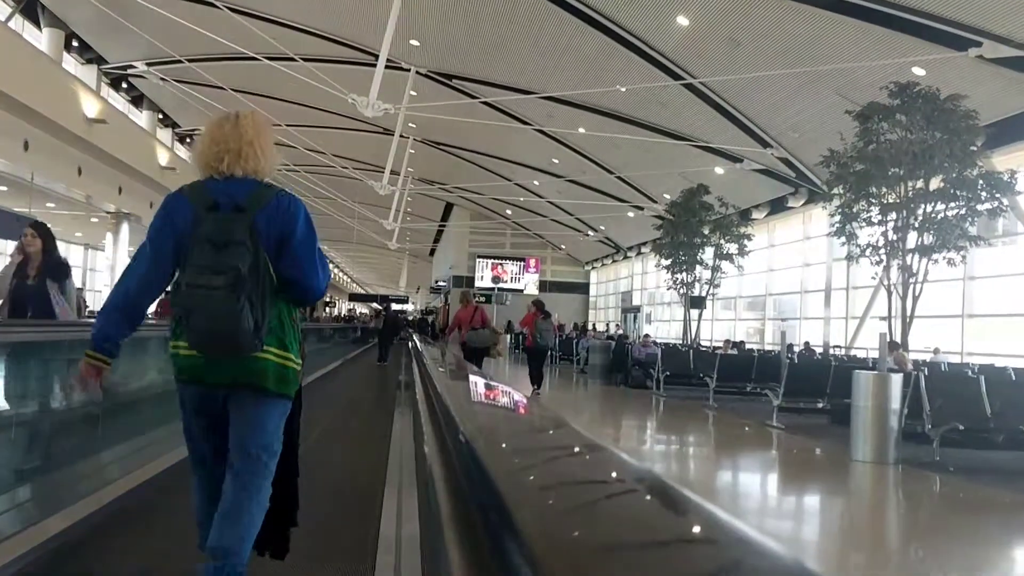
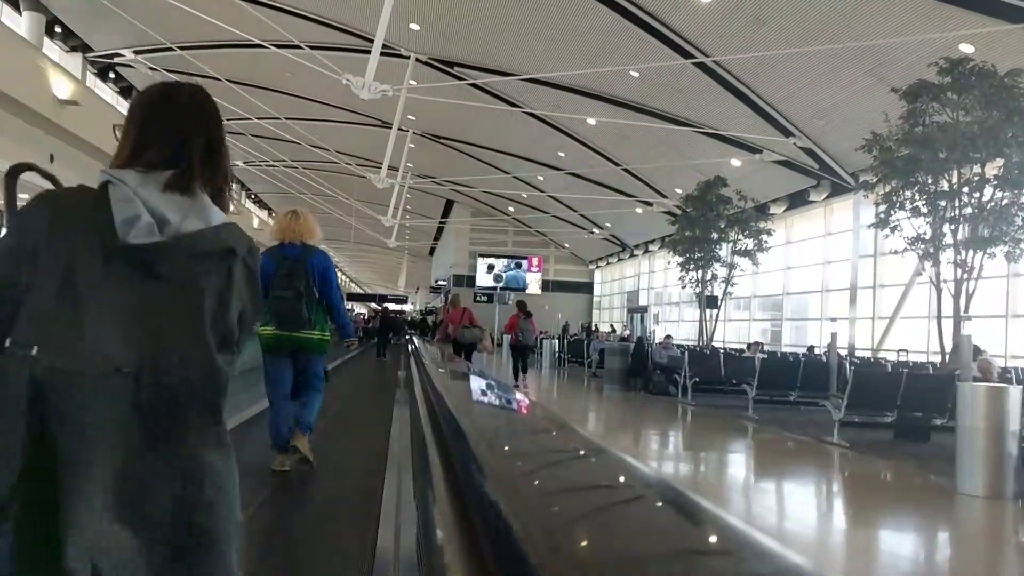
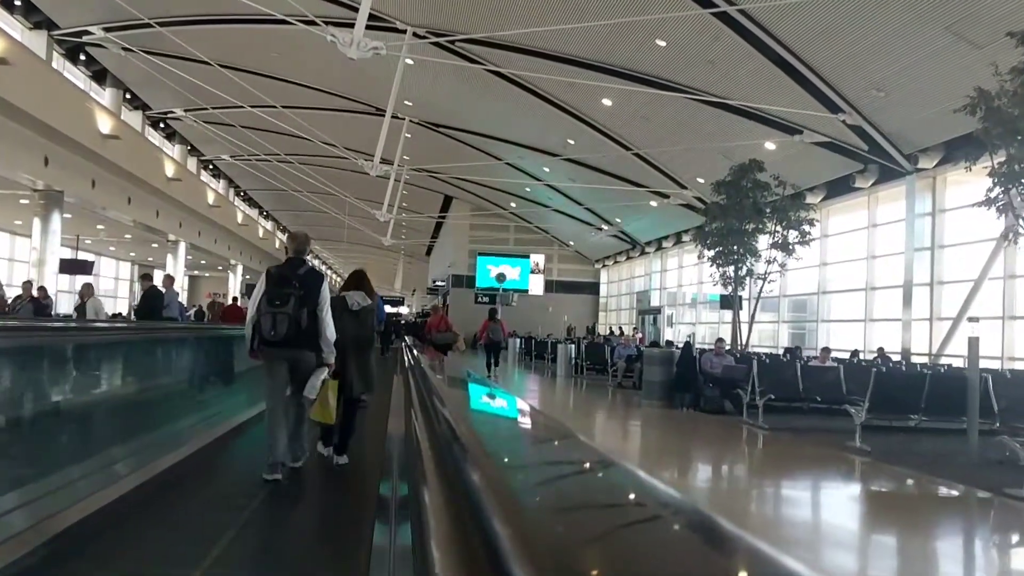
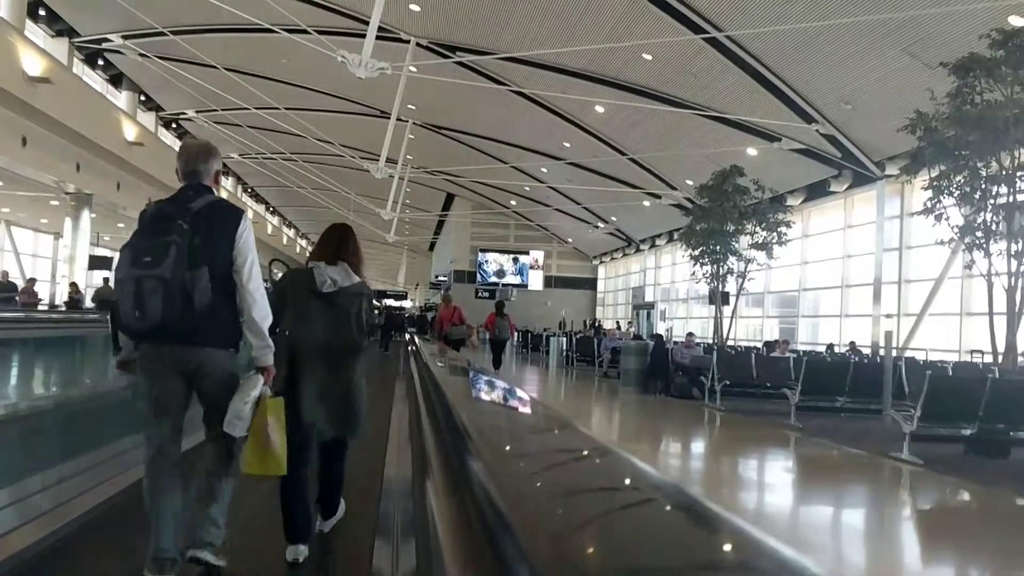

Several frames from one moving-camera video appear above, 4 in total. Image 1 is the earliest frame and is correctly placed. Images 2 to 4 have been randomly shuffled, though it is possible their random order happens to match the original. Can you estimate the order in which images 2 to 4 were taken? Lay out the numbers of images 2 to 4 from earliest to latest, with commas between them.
2, 4, 3
